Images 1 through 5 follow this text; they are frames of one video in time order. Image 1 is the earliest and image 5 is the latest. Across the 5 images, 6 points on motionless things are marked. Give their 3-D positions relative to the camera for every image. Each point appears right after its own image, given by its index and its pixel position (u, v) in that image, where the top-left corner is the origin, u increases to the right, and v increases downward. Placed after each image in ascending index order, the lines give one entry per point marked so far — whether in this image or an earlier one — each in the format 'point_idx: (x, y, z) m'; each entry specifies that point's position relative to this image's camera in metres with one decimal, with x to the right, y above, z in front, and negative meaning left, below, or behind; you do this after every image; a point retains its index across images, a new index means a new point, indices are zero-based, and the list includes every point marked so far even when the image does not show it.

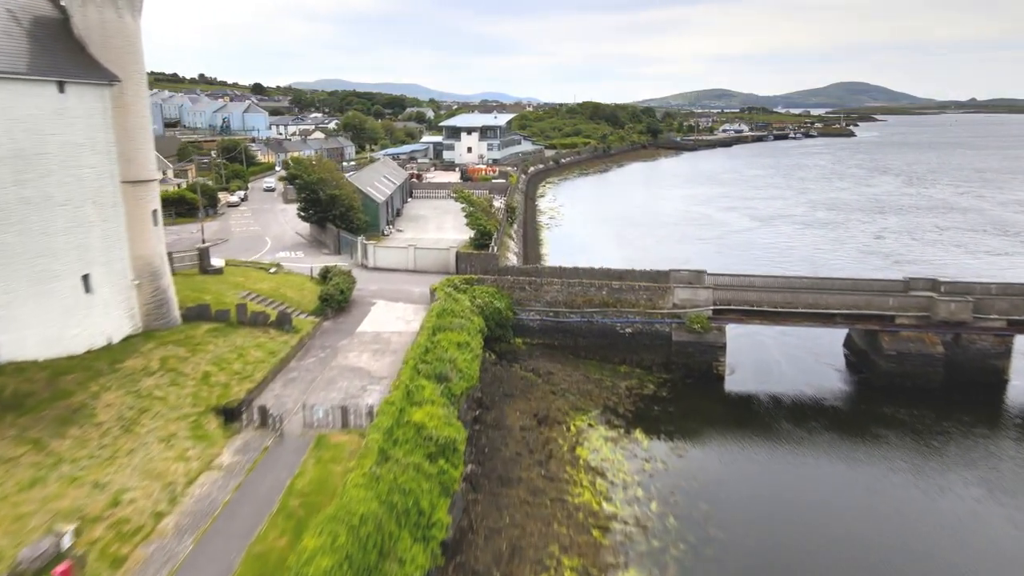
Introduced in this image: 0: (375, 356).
0: (-2.8, -1.4, +14.2) m
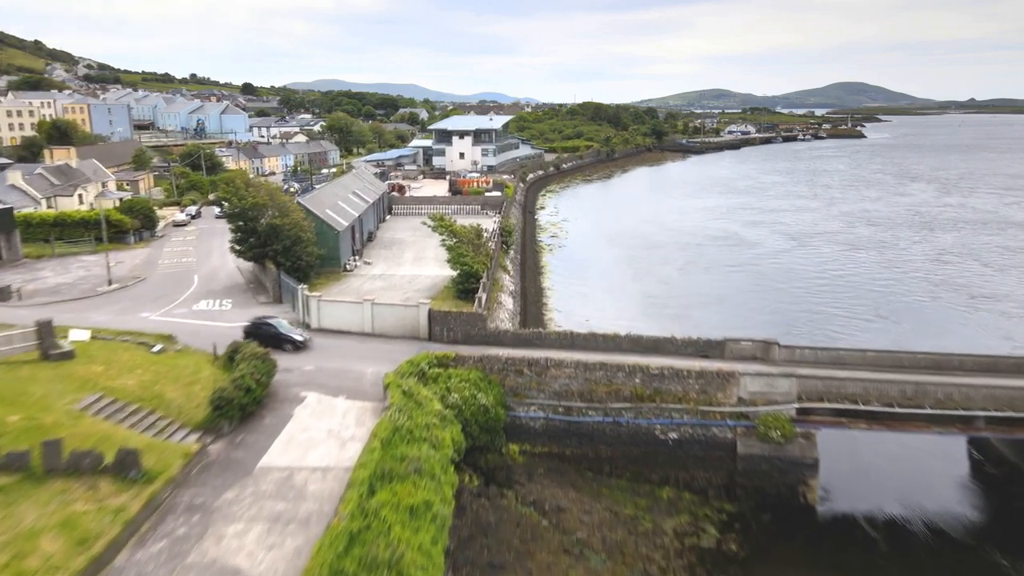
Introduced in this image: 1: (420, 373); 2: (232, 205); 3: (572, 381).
0: (-3.0, -3.0, +8.5) m
1: (-1.7, -1.5, +12.6) m
2: (-7.9, +2.4, +19.7) m
3: (+1.1, -1.7, +13.1) m
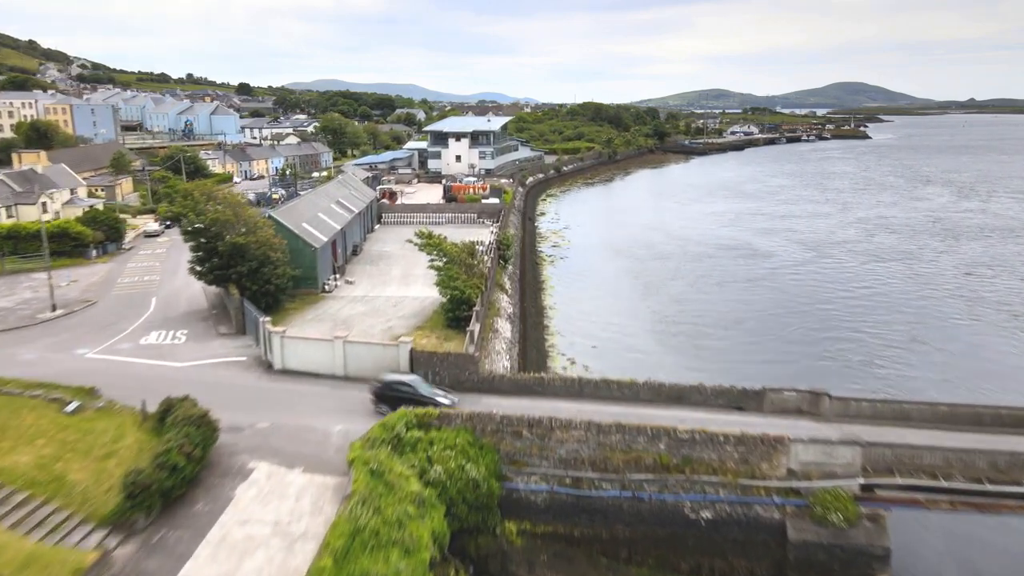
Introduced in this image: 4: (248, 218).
0: (-3.0, -3.6, +6.1) m
1: (-1.7, -2.2, +10.2) m
2: (-8.0, +1.7, +17.3) m
3: (+1.1, -2.4, +10.7) m
4: (-6.7, +1.8, +17.7) m
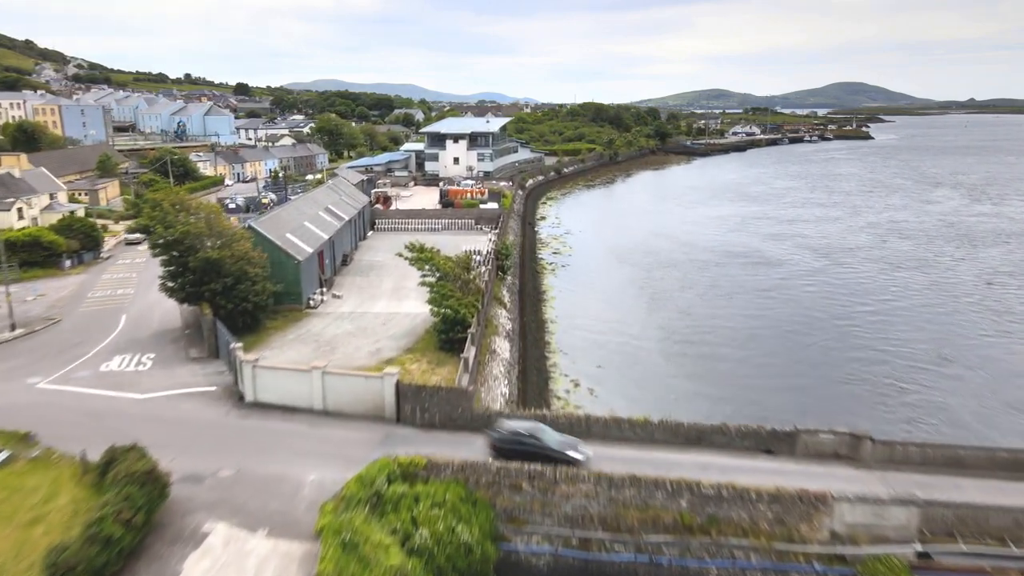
0: (-3.0, -4.0, +4.7) m
1: (-1.7, -2.6, +8.8) m
2: (-8.0, +1.3, +15.9) m
3: (+1.0, -2.8, +9.3) m
4: (-6.7, +1.4, +16.3) m
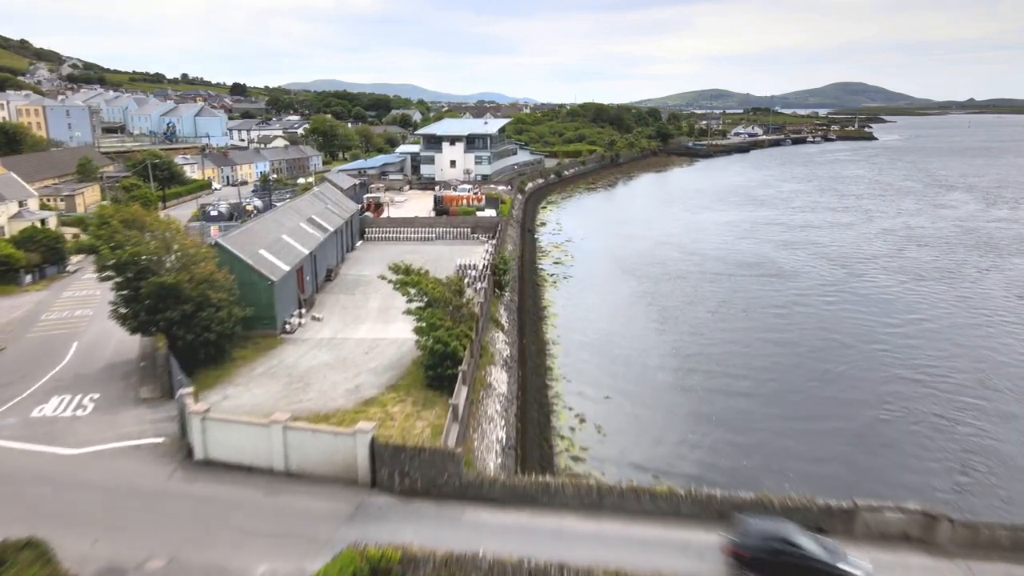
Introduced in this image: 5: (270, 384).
0: (-3.1, -4.6, +2.8) m
1: (-1.8, -3.2, +6.9) m
2: (-8.1, +0.7, +14.0) m
3: (+1.0, -3.4, +7.4) m
4: (-6.8, +0.8, +14.4) m
5: (-4.8, -1.9, +13.9) m
